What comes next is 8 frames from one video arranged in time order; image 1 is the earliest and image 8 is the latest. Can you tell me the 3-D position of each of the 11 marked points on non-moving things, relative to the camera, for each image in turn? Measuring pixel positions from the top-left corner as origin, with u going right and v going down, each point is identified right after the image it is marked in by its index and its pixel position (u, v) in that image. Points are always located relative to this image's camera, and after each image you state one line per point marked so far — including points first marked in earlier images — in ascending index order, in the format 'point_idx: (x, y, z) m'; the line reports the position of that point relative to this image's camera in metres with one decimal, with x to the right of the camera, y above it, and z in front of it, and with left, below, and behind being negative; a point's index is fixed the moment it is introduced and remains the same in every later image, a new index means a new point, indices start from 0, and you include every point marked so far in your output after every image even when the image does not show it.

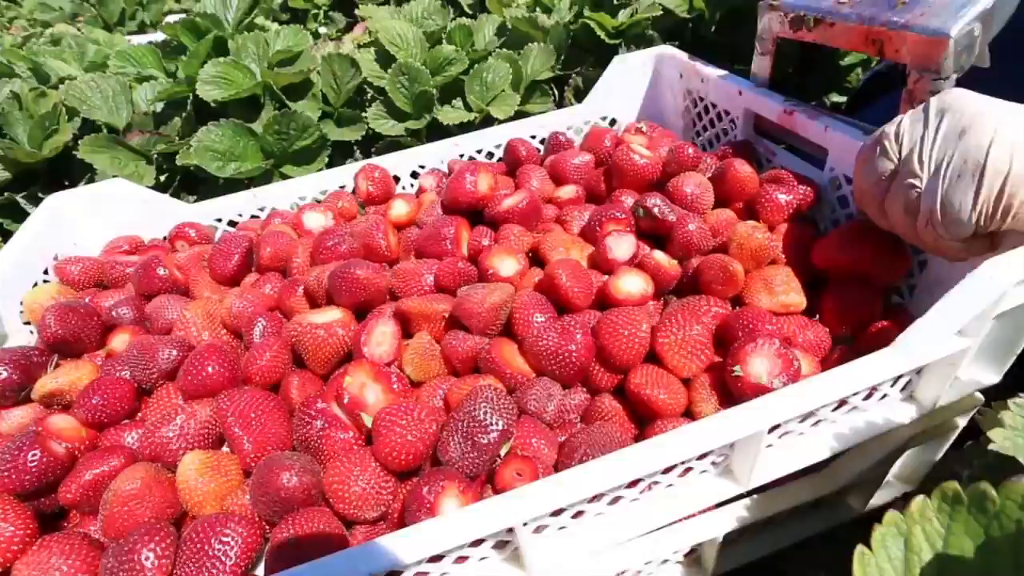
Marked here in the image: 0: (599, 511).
0: (+0.1, -0.3, +0.8) m
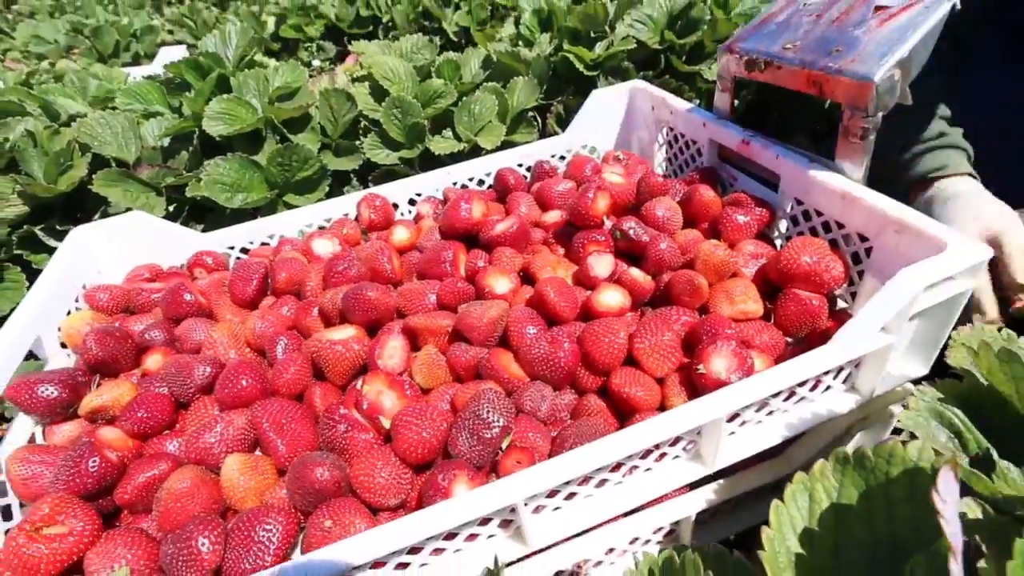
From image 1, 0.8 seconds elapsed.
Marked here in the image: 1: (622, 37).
0: (+0.1, -0.4, +0.9) m
1: (+0.5, +1.3, +2.5) m
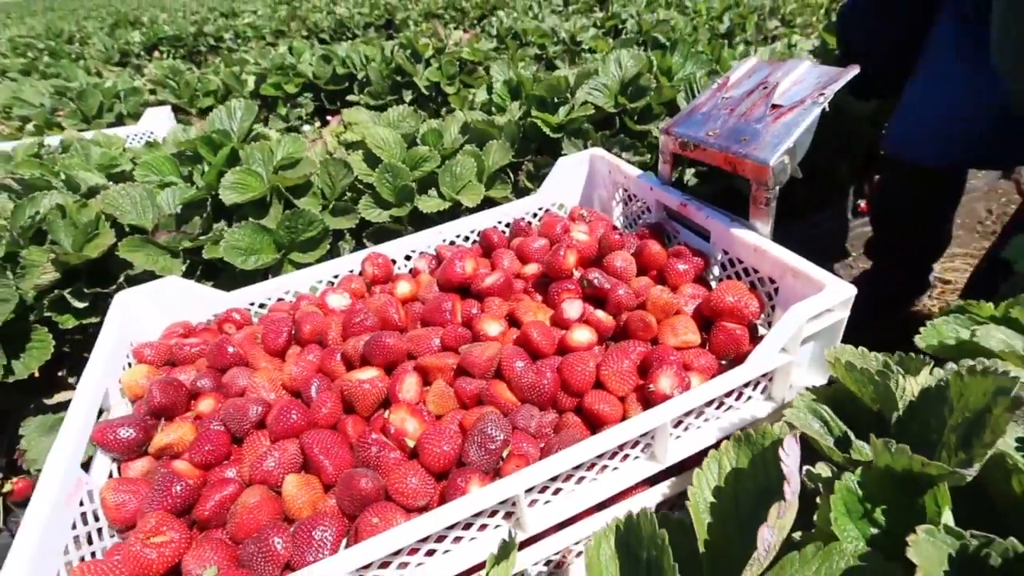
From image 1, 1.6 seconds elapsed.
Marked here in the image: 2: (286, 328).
0: (+0.1, -0.4, +1.2) m
1: (+0.4, +1.1, +2.9) m
2: (-0.7, -0.1, +1.6) m
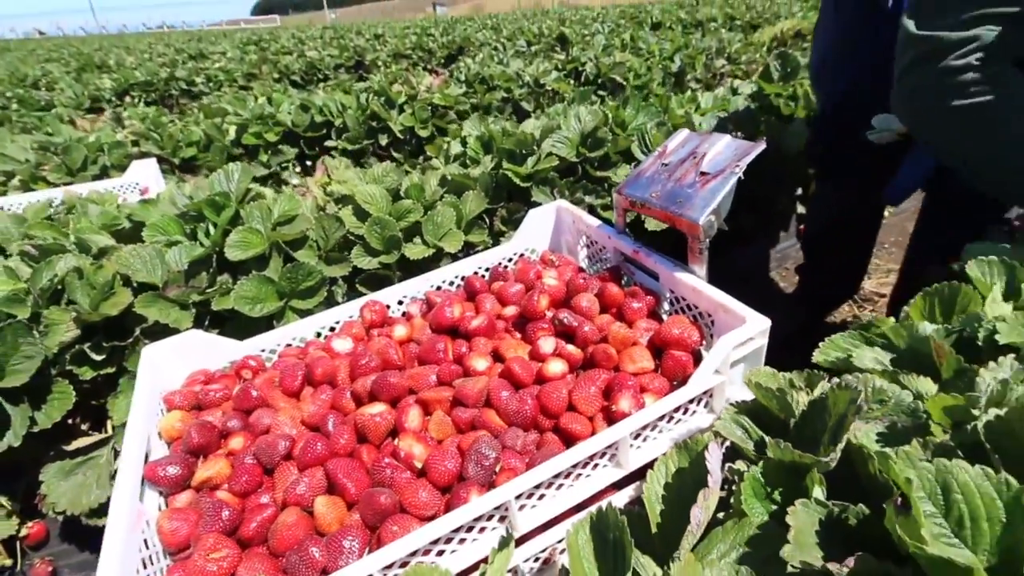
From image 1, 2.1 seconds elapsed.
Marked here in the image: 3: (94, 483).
0: (+0.1, -0.6, +1.4) m
1: (+0.2, +0.9, +3.3) m
2: (-0.8, -0.3, +1.8) m
3: (-1.8, -0.8, +2.1) m
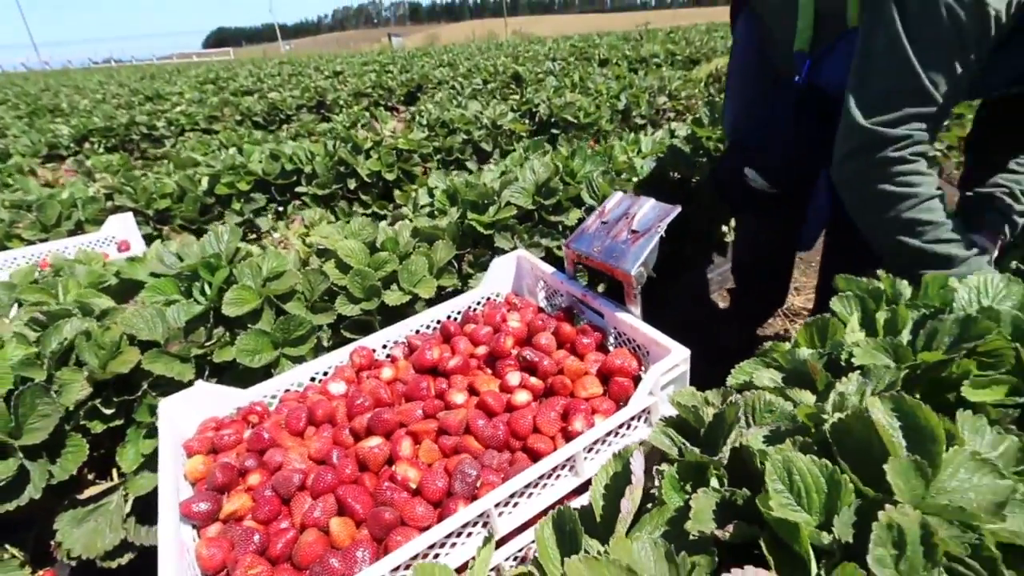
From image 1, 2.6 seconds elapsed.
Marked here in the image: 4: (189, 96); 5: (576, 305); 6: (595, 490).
0: (0.0, -0.7, +1.8) m
1: (0.0, +0.6, +3.7) m
2: (-0.9, -0.5, +2.1) m
3: (-1.8, -1.1, +2.3) m
4: (-9.6, +5.8, +15.1) m
5: (+0.3, -0.1, +2.5) m
6: (+0.3, -0.6, +1.5) m
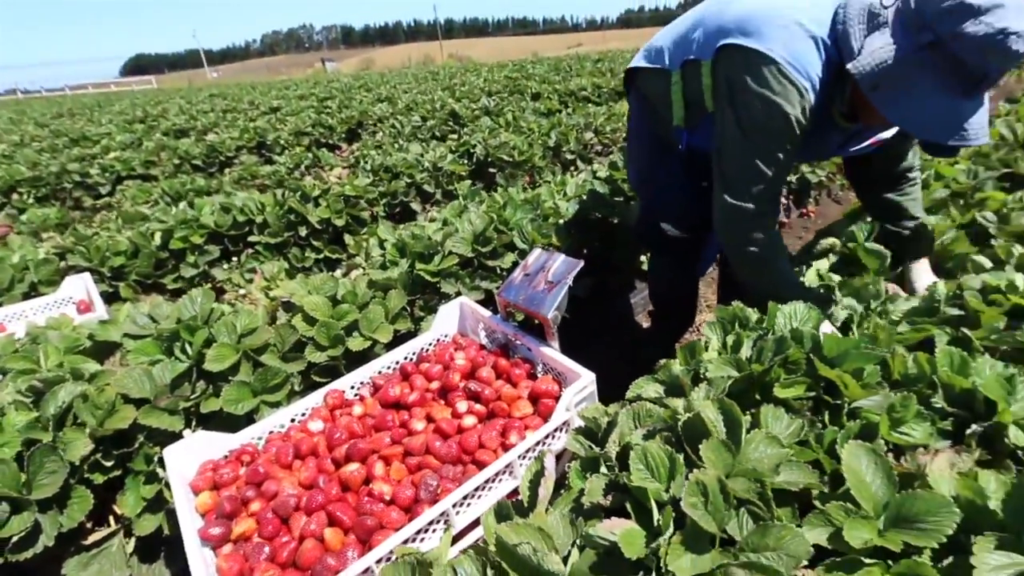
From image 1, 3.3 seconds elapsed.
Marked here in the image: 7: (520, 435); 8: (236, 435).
0: (-0.2, -1.0, +2.3) m
1: (-0.5, +0.3, +4.2) m
2: (-1.1, -0.8, +2.6) m
3: (-2.1, -1.5, +2.7) m
4: (-11.5, +4.4, +14.9) m
5: (0.0, -0.3, +3.1) m
6: (+0.1, -0.8, +2.1) m
7: (0.0, -0.7, +2.5) m
8: (-1.5, -0.8, +2.7) m
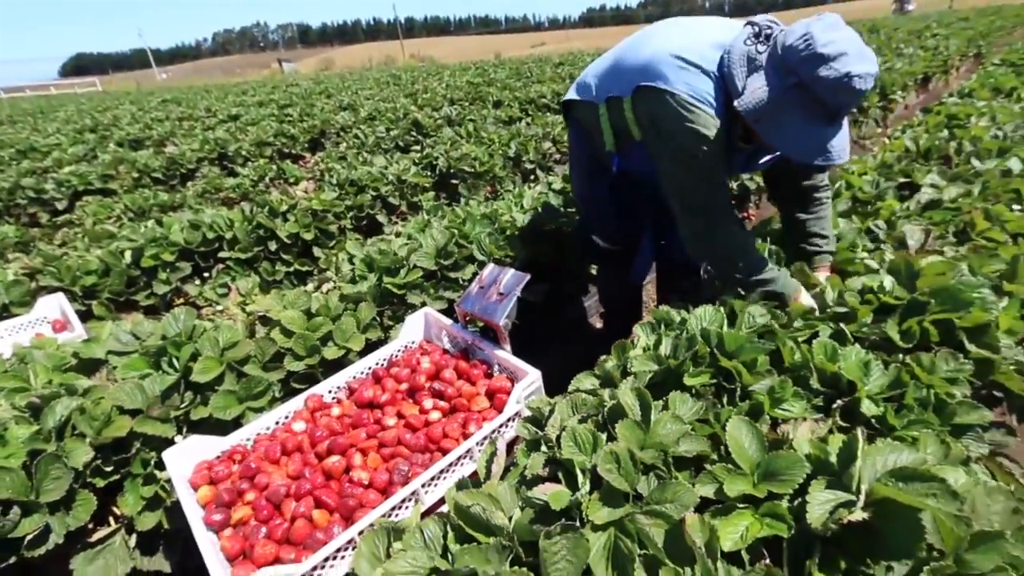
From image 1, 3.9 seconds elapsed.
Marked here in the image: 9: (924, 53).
0: (-0.4, -1.0, +2.7) m
1: (-0.9, +0.2, +4.7) m
2: (-1.4, -0.9, +3.0) m
3: (-2.3, -1.6, +3.0) m
4: (-12.6, +4.0, +14.6) m
5: (-0.3, -0.4, +3.6) m
6: (-0.2, -0.9, +2.5) m
7: (-0.2, -0.8, +3.0) m
8: (-1.7, -0.9, +3.1) m
9: (+12.0, +6.9, +14.8) m
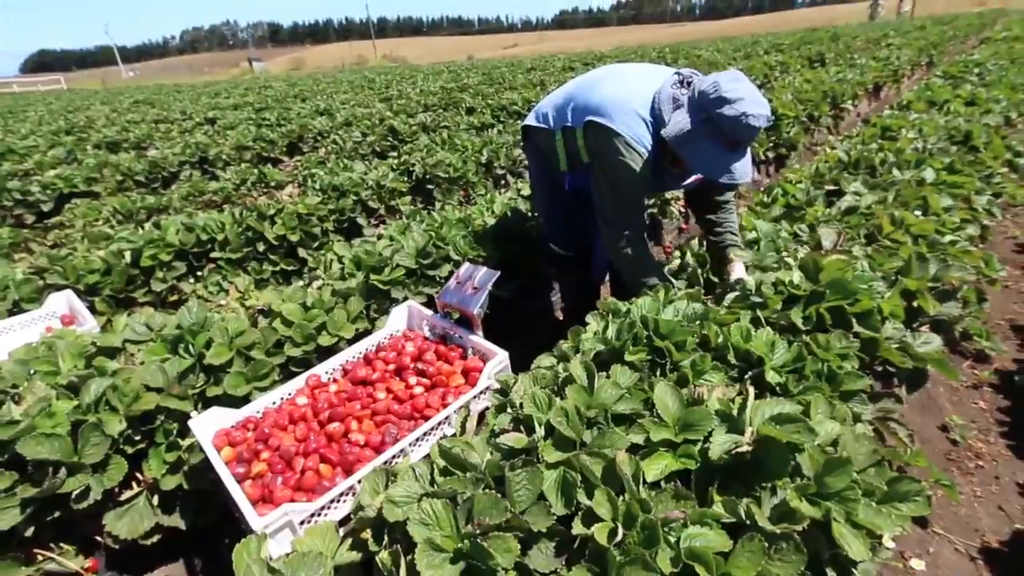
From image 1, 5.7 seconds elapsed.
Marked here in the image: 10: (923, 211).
0: (-0.6, -1.0, +3.3) m
1: (-1.2, +0.2, +5.2) m
2: (-1.5, -0.9, +3.5) m
3: (-2.5, -1.6, +3.4) m
4: (-13.3, +3.9, +14.6) m
5: (-0.5, -0.4, +4.1) m
6: (-0.3, -0.8, +3.1) m
7: (-0.4, -0.8, +3.5) m
8: (-1.9, -0.9, +3.6) m
9: (+11.2, +6.9, +16.0) m
10: (+4.8, +0.9, +5.9) m
